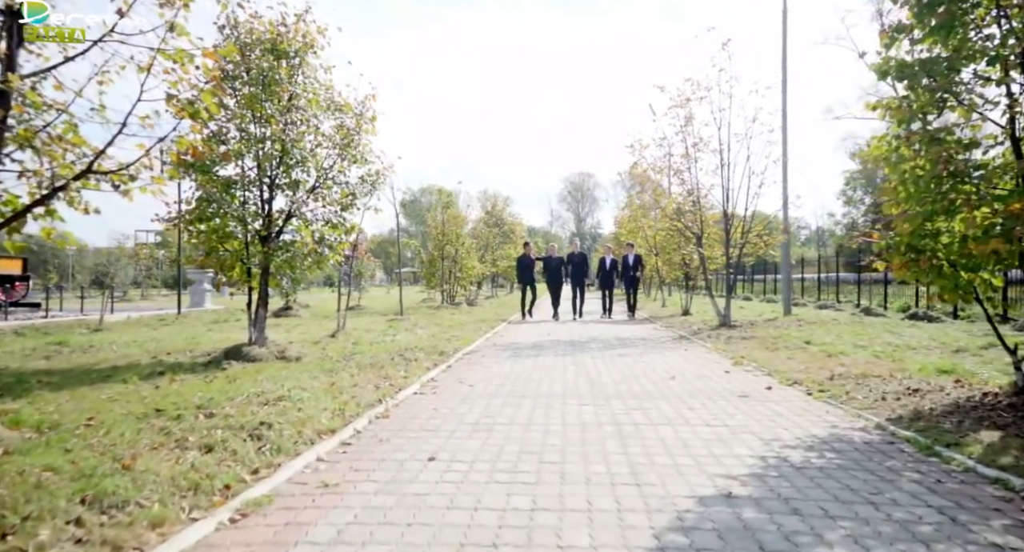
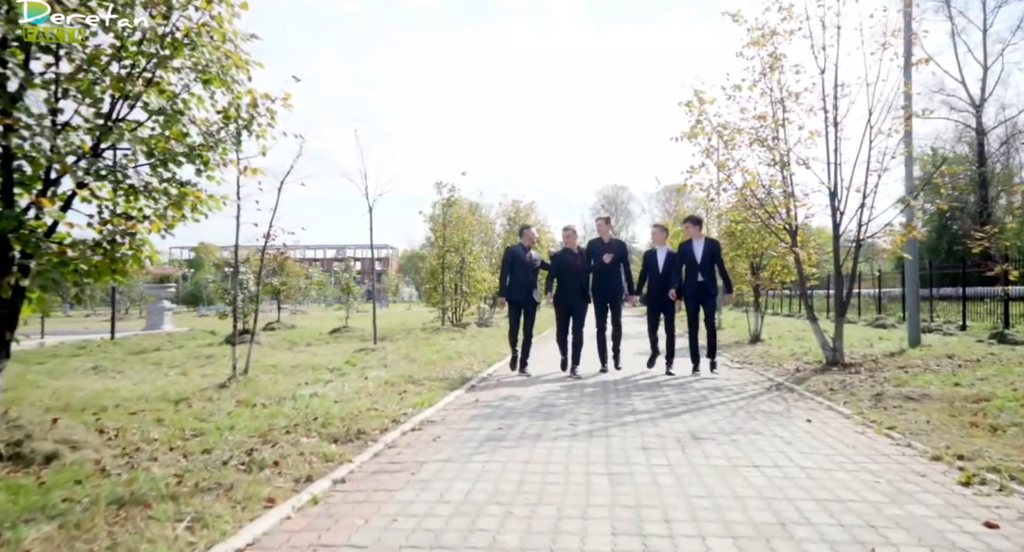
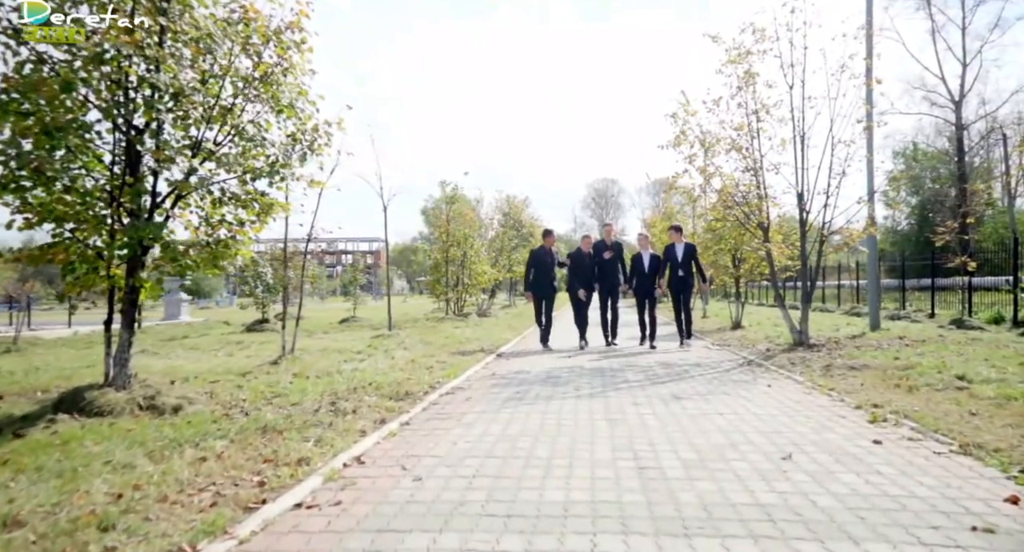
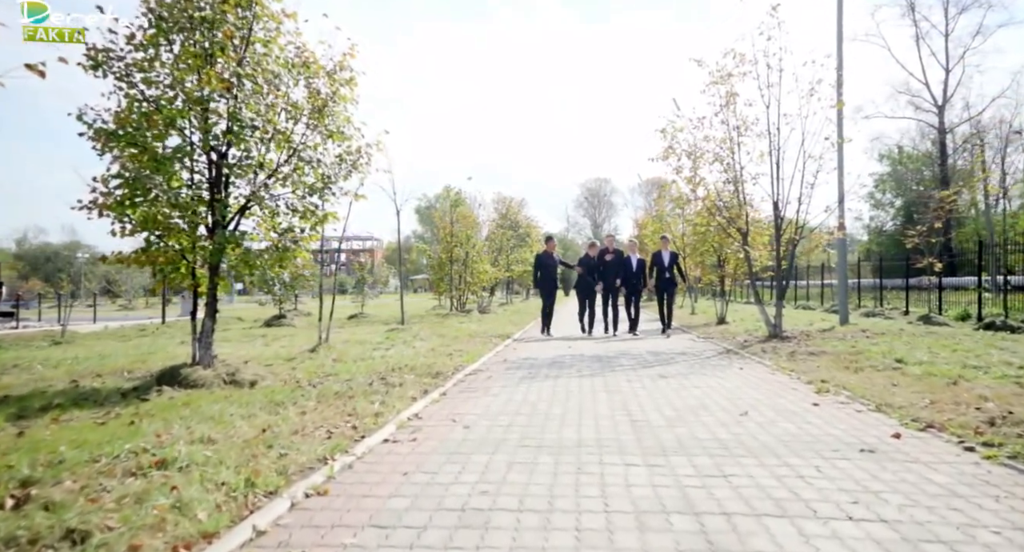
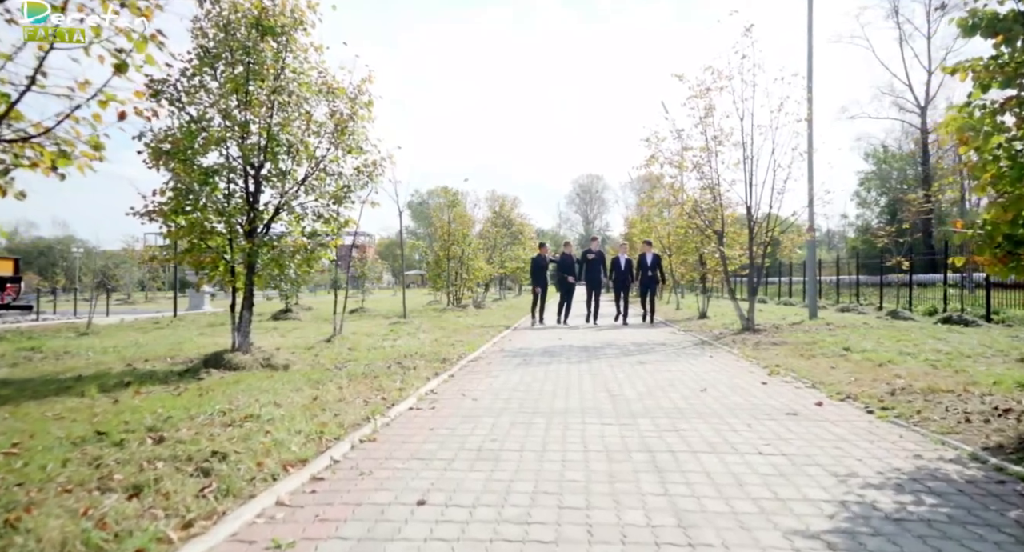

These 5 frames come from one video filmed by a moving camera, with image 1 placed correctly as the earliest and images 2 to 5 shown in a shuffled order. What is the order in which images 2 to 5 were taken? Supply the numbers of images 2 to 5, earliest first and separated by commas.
5, 4, 3, 2
